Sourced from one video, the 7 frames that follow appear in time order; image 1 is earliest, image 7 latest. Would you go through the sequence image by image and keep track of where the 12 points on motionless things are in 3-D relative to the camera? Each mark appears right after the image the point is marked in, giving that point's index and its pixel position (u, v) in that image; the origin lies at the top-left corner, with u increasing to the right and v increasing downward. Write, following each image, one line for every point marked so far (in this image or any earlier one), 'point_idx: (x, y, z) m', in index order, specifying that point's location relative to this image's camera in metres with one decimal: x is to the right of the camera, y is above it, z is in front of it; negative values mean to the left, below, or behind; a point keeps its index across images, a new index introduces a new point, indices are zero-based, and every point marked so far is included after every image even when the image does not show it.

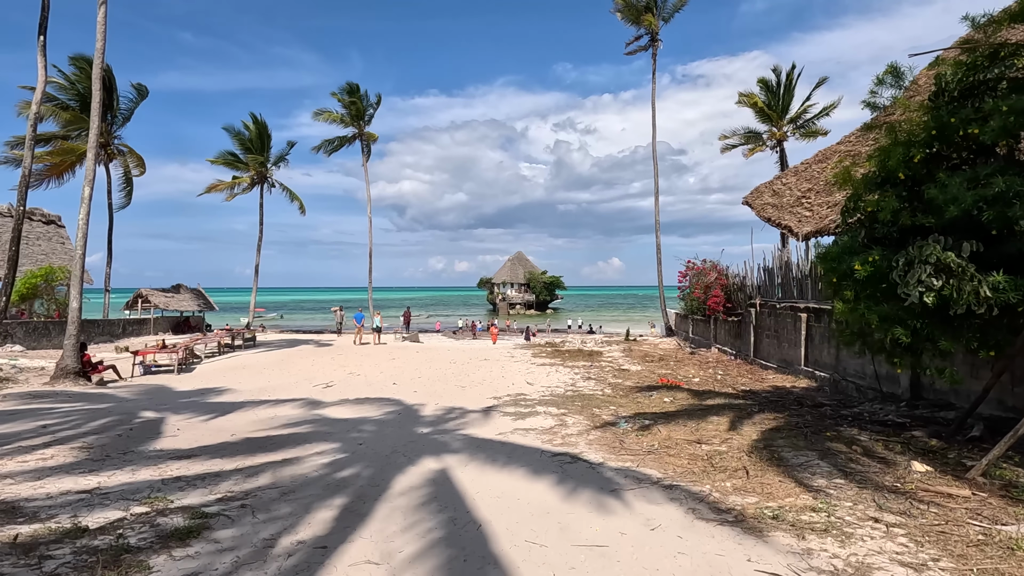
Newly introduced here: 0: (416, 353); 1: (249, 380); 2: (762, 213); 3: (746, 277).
0: (-3.1, -2.2, +17.3) m
1: (-6.2, -2.2, +12.5) m
2: (+7.2, +2.1, +15.2) m
3: (+7.2, +0.3, +16.1) m
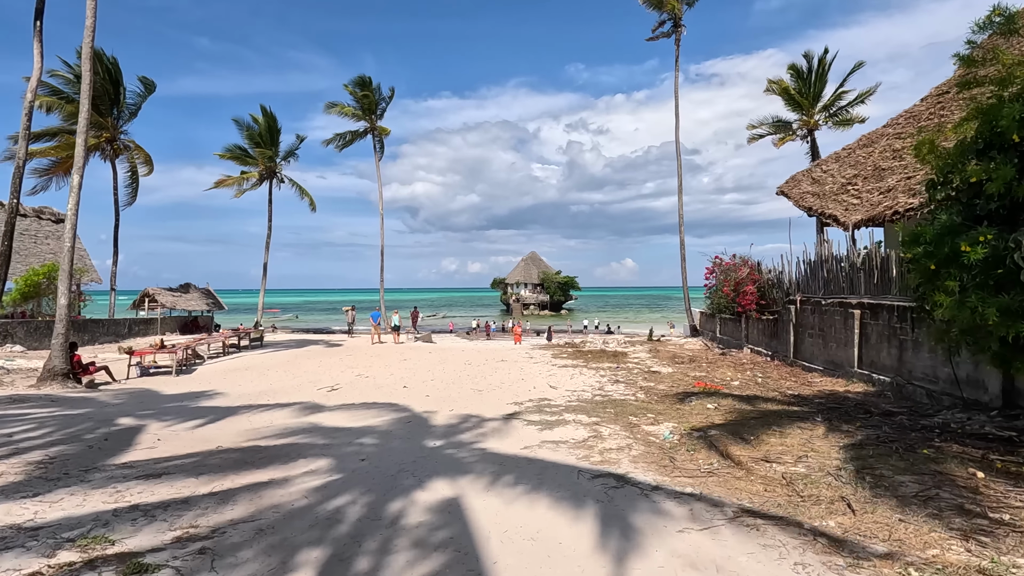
0: (-2.6, -2.1, +16.4) m
1: (-5.8, -2.1, +11.7) m
2: (+7.7, +2.3, +14.0) m
3: (+7.7, +0.4, +14.9) m
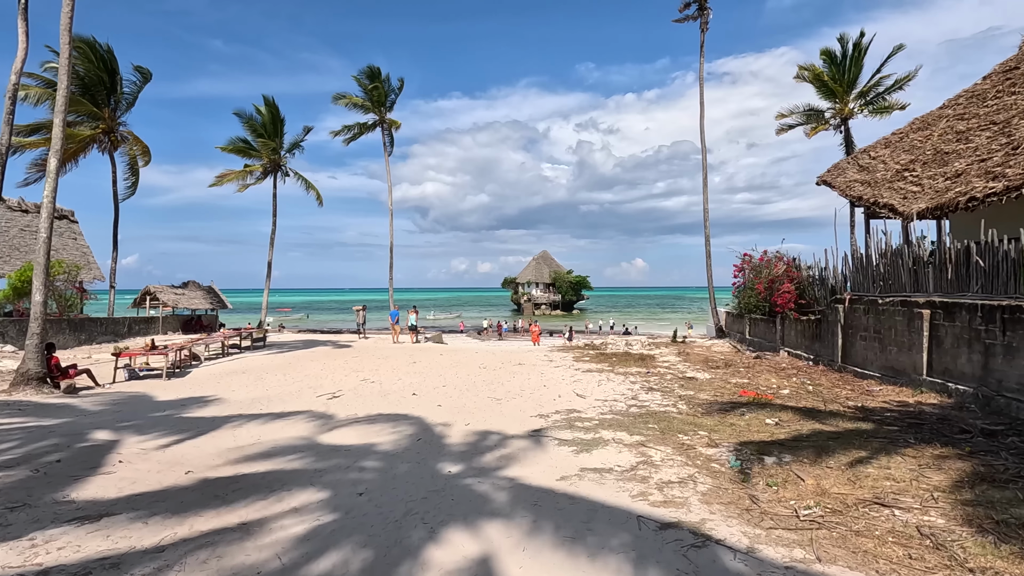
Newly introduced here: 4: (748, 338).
0: (-2.1, -2.0, +15.3) m
1: (-5.4, -2.0, +10.7) m
2: (+8.1, +2.3, +12.7) m
3: (+8.2, +0.5, +13.6) m
4: (+8.2, -1.7, +18.3) m
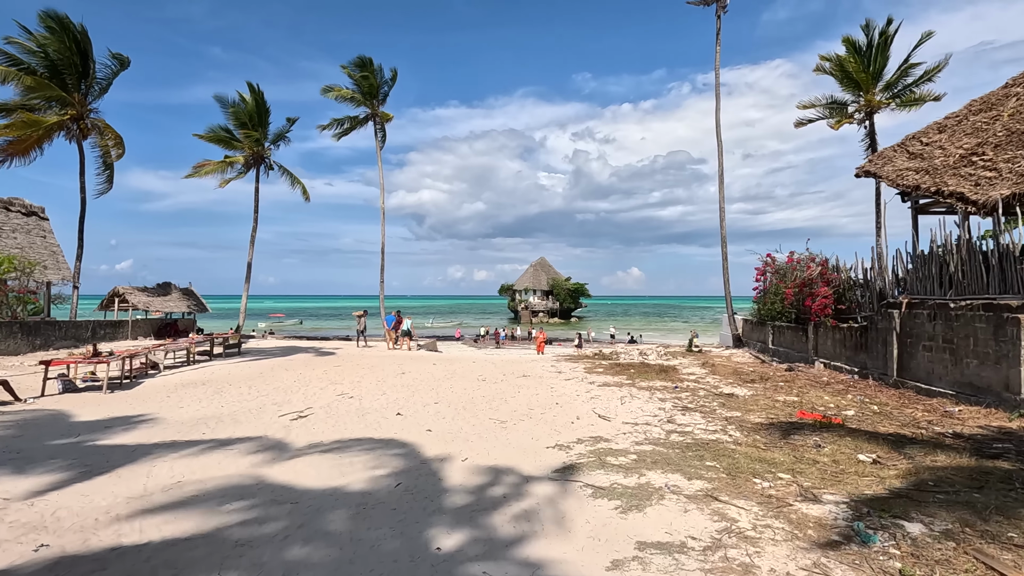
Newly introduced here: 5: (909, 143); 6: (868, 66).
0: (-2.0, -2.0, +13.6) m
1: (-5.3, -1.9, +8.9) m
2: (+8.2, +2.2, +11.1) m
3: (+8.2, +0.4, +12.0) m
4: (+8.2, -1.9, +16.6) m
5: (+9.3, +3.4, +12.4) m
6: (+13.4, +8.3, +19.9) m
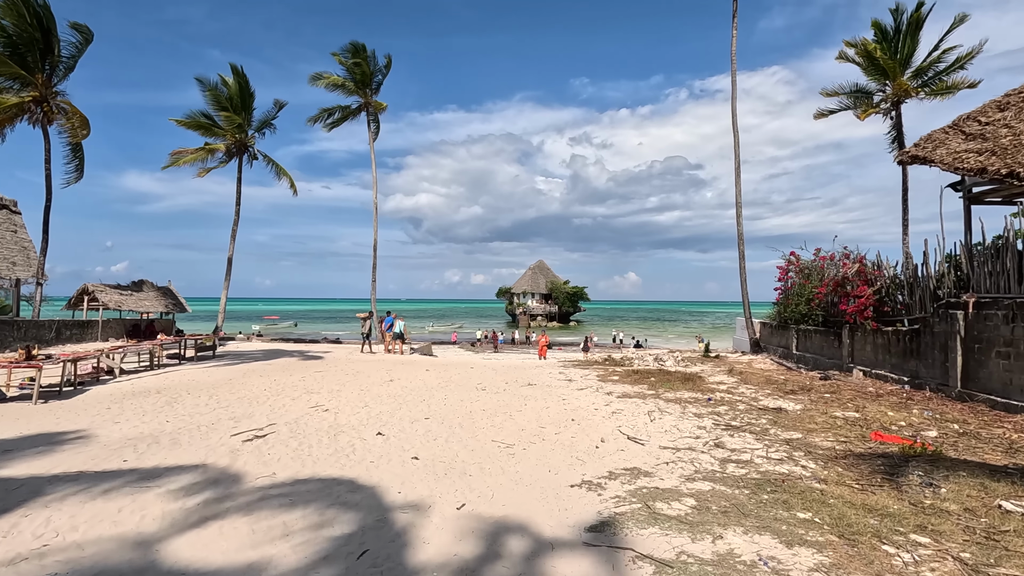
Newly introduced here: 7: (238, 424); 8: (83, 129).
0: (-2.0, -1.9, +12.1) m
1: (-5.2, -1.8, +7.4) m
2: (+8.3, +2.3, +9.8) m
3: (+8.3, +0.5, +10.6) m
4: (+8.2, -1.9, +15.2) m
5: (+9.4, +3.4, +11.0) m
6: (+13.5, +8.3, +18.6) m
7: (-3.6, -1.8, +7.0) m
8: (-15.4, +5.7, +18.9) m
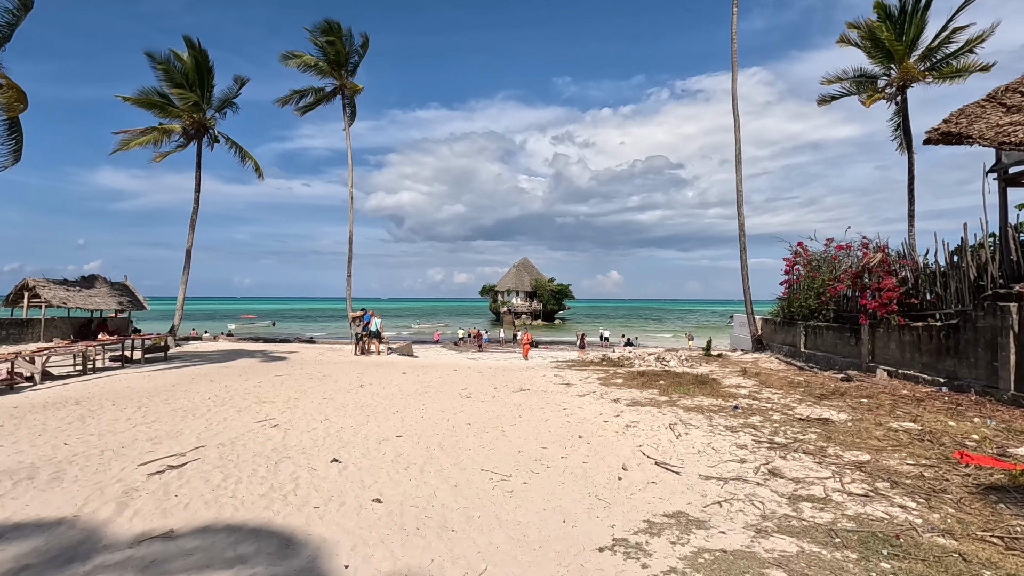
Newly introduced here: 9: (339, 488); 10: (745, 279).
0: (-2.2, -1.8, +10.7) m
1: (-5.3, -1.7, +5.8) m
2: (+8.1, +2.5, +8.6) m
3: (+8.1, +0.6, +9.5) m
4: (+7.9, -1.7, +14.1) m
5: (+9.2, +3.6, +9.9) m
6: (+13.0, +8.5, +17.6) m
7: (-3.7, -1.6, +5.5) m
8: (-15.8, +5.9, +17.0) m
9: (-1.4, -1.5, +4.2) m
10: (+7.4, +0.3, +16.7) m
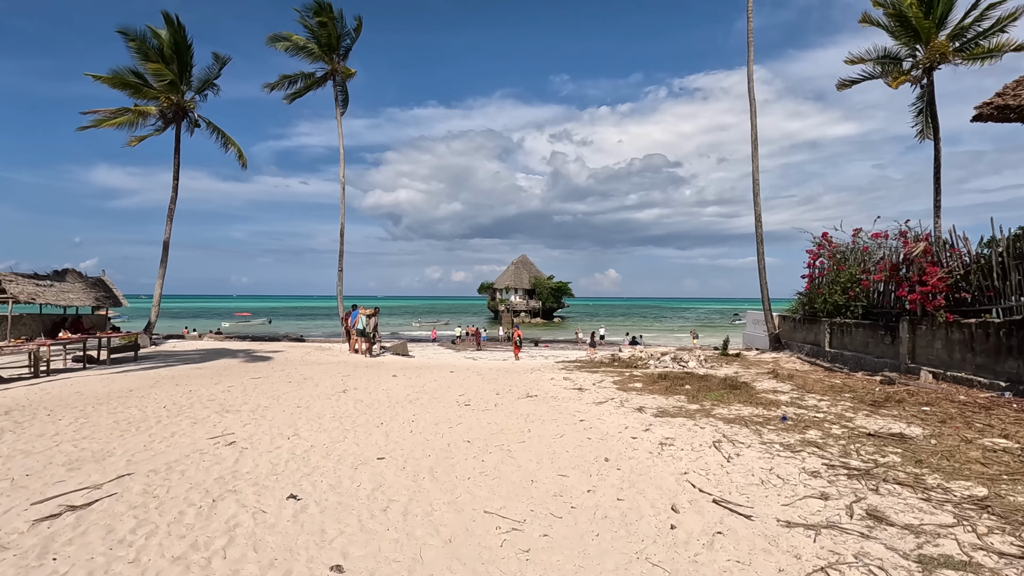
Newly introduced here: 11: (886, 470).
0: (-2.1, -1.6, +9.5) m
1: (-5.2, -1.5, +4.7) m
2: (+8.2, +2.6, +7.5) m
3: (+8.2, +0.8, +8.4) m
4: (+7.9, -1.6, +13.0) m
5: (+9.2, +3.7, +8.8) m
6: (+13.1, +8.6, +16.5) m
7: (-3.6, -1.5, +4.3) m
8: (-15.8, +6.0, +15.8) m
9: (-1.3, -1.4, +3.0) m
10: (+7.4, +0.4, +15.6) m
11: (+3.1, -1.5, +4.3) m
